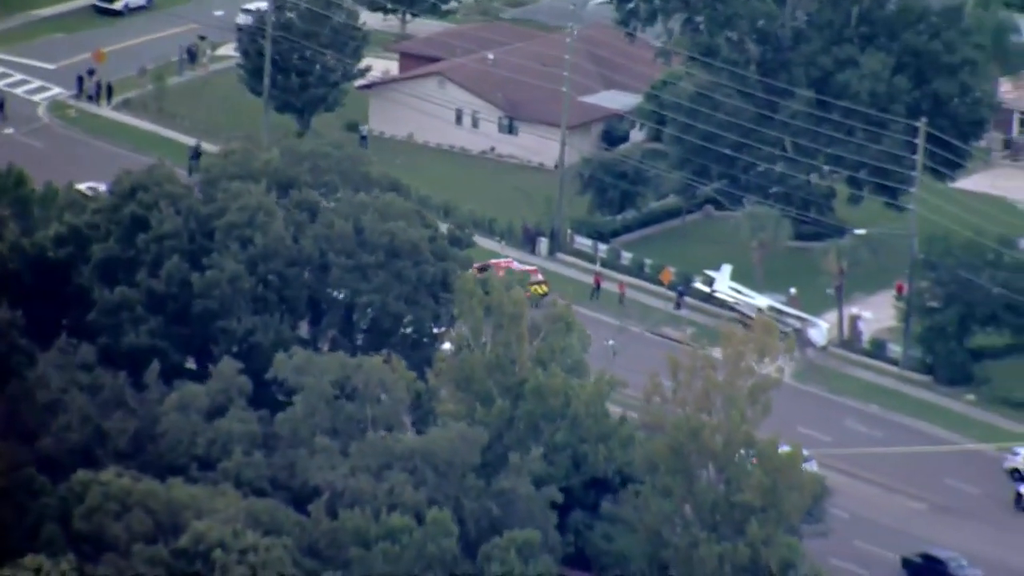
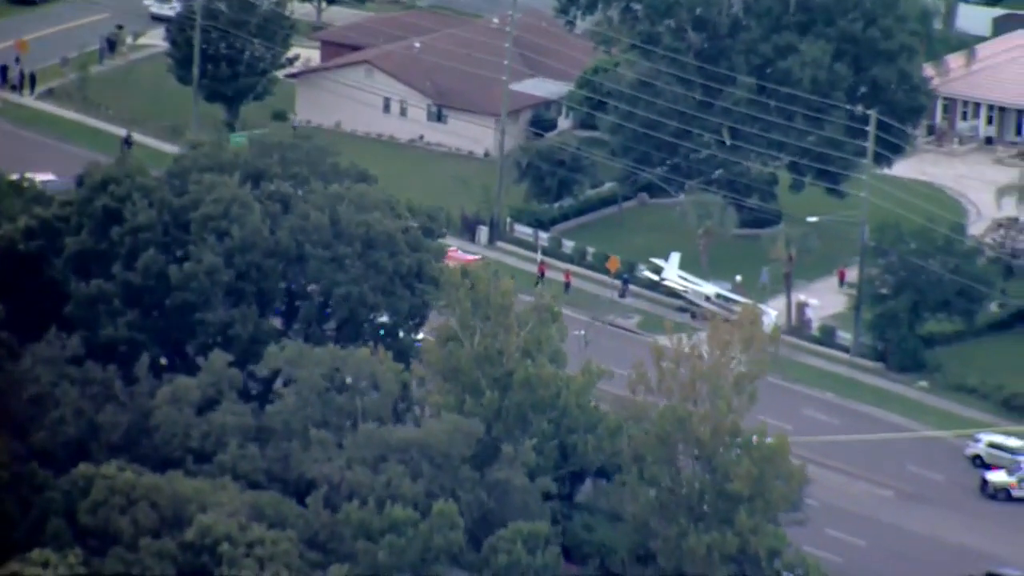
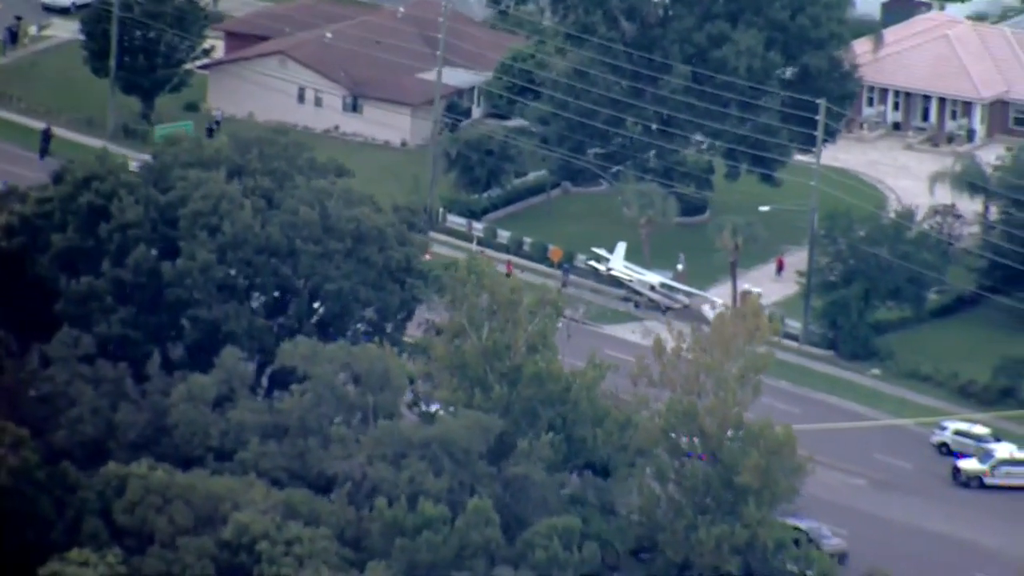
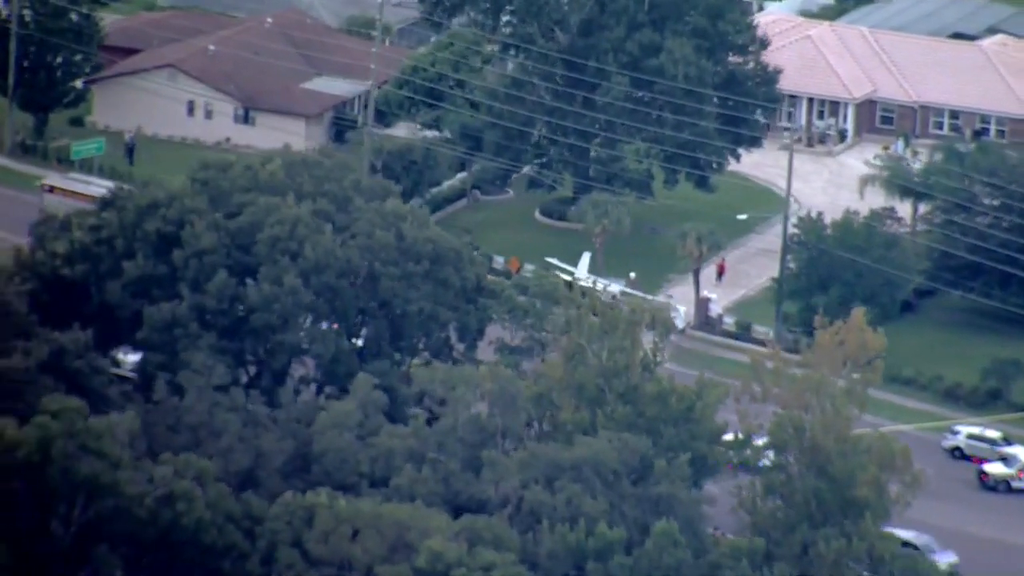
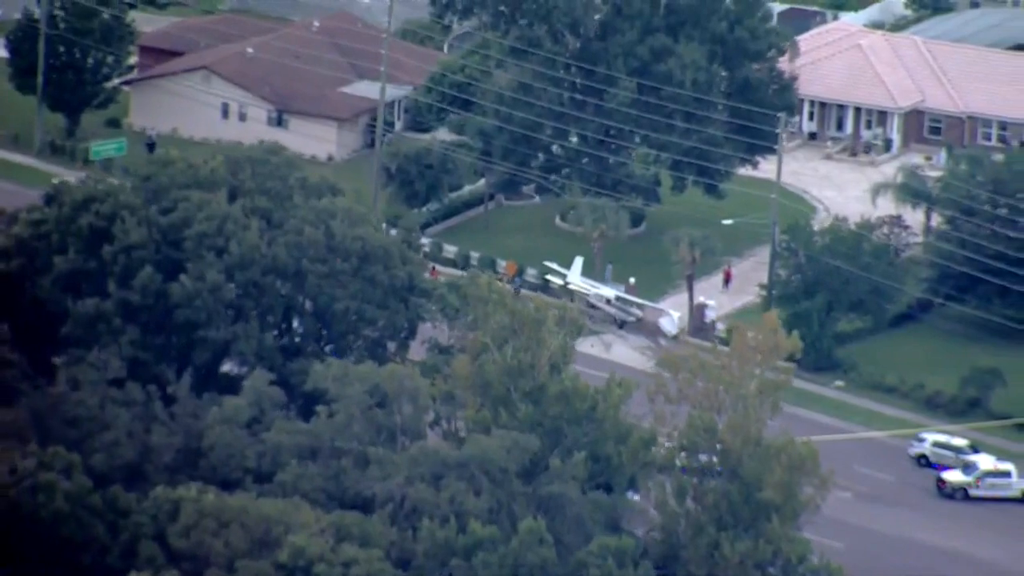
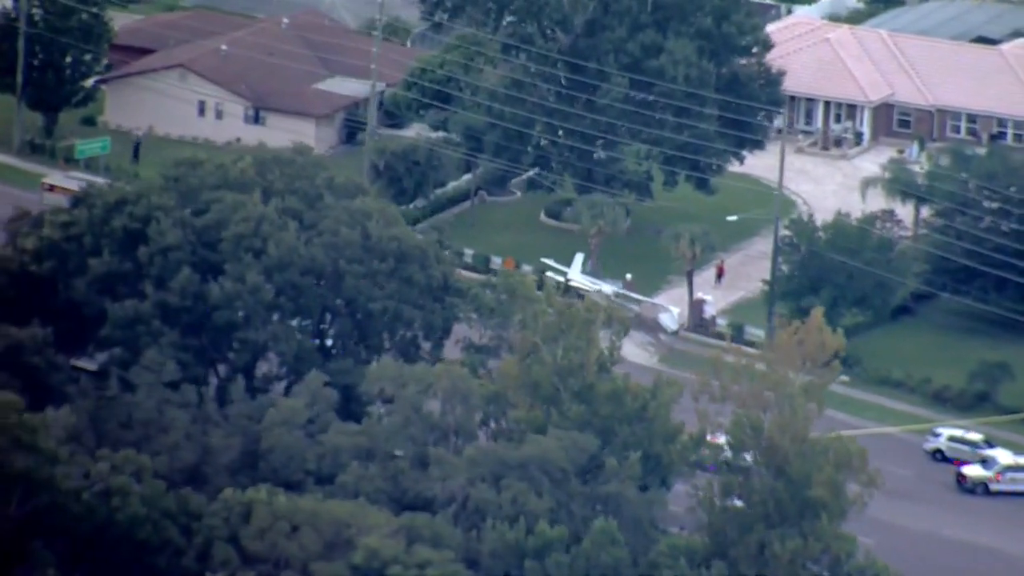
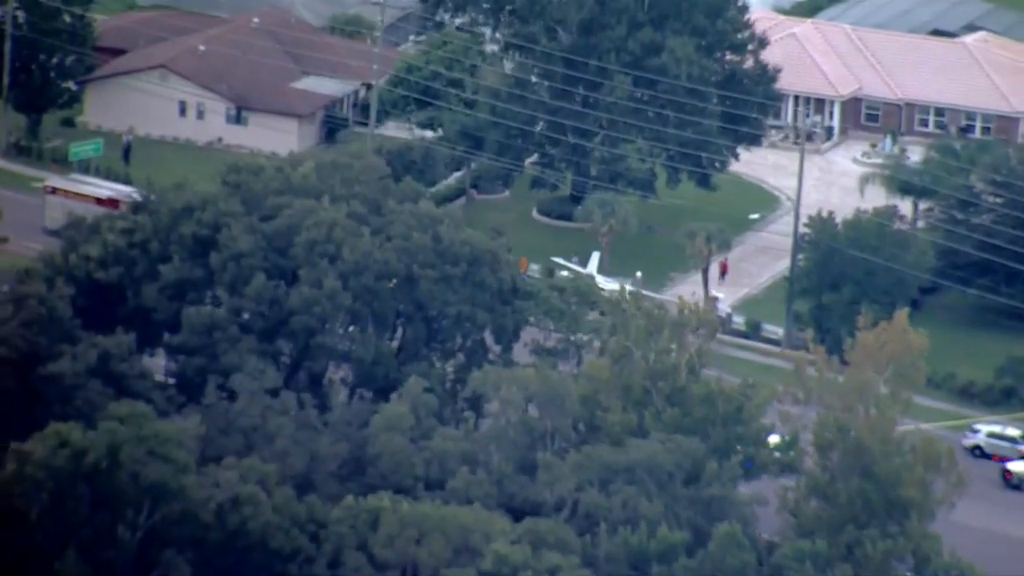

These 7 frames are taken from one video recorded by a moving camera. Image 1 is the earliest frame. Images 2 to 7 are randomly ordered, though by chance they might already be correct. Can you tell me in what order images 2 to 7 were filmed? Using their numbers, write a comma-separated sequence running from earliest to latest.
2, 3, 5, 6, 4, 7
